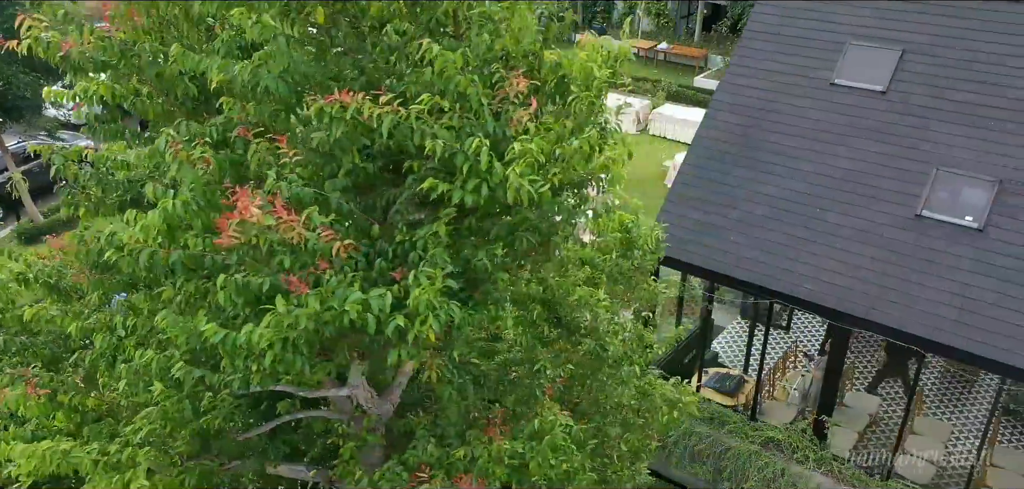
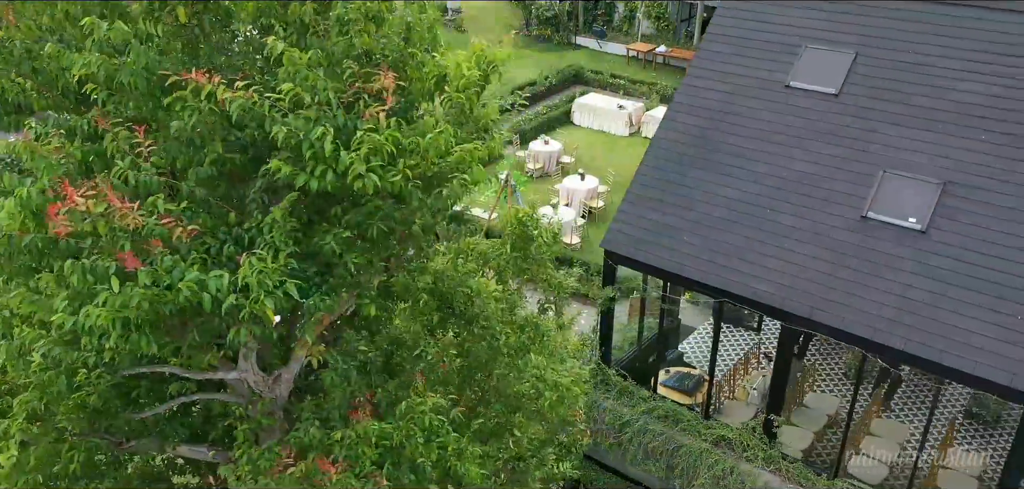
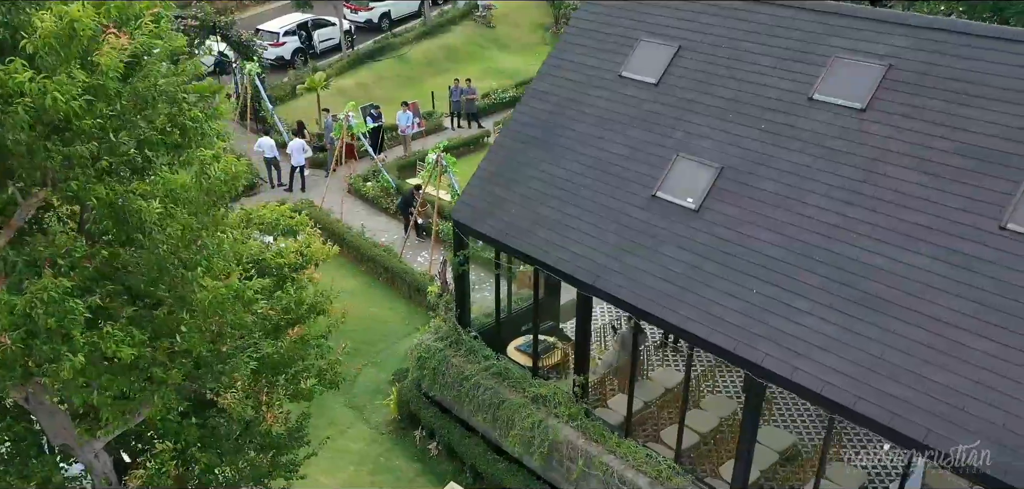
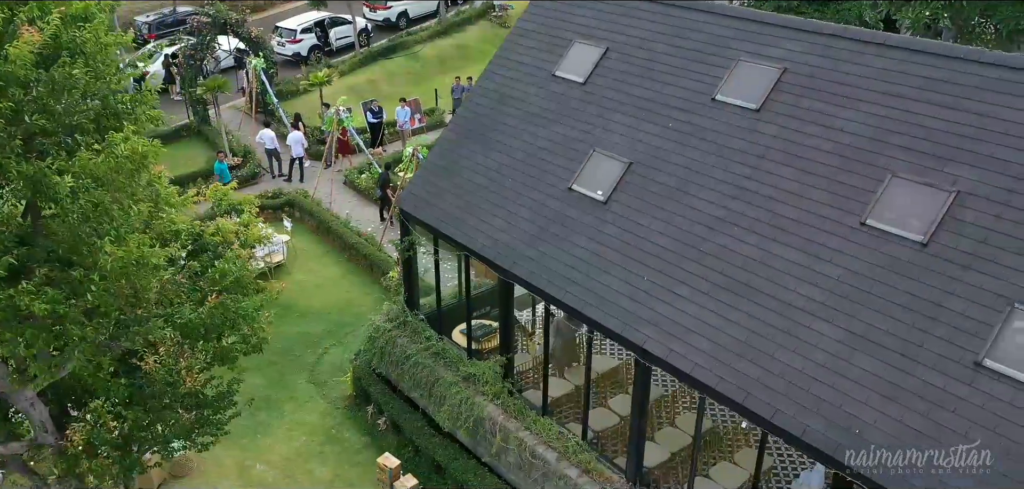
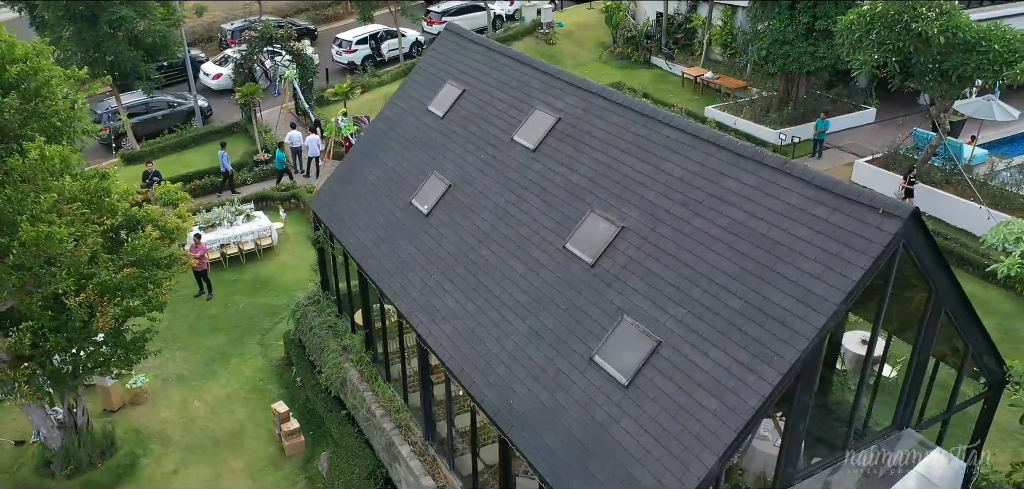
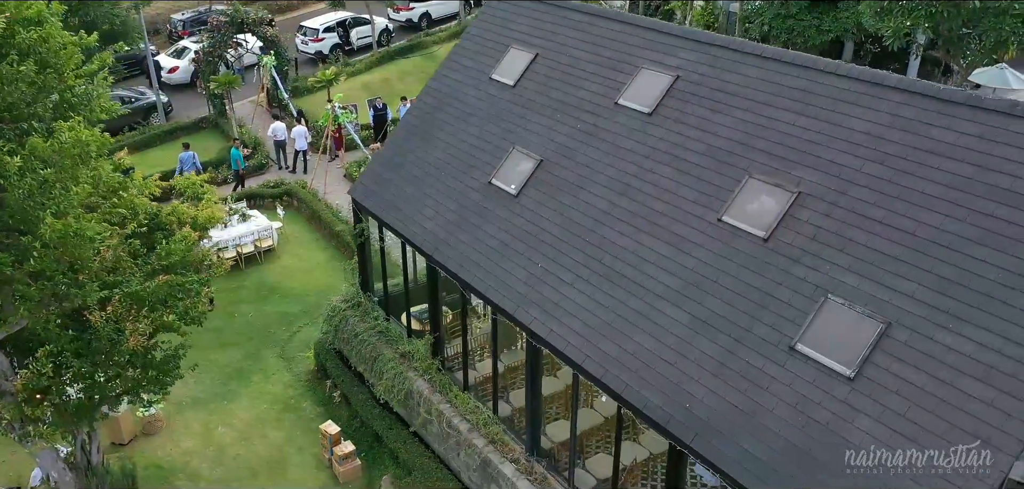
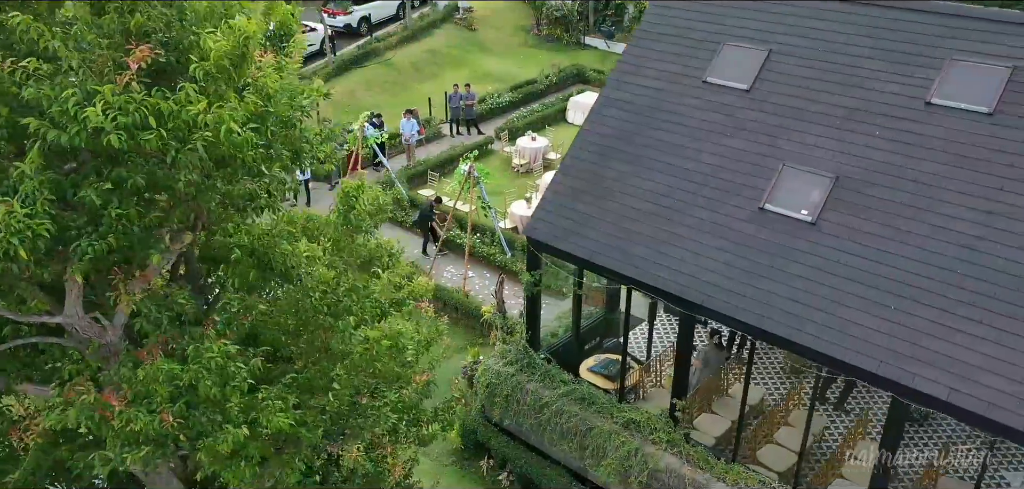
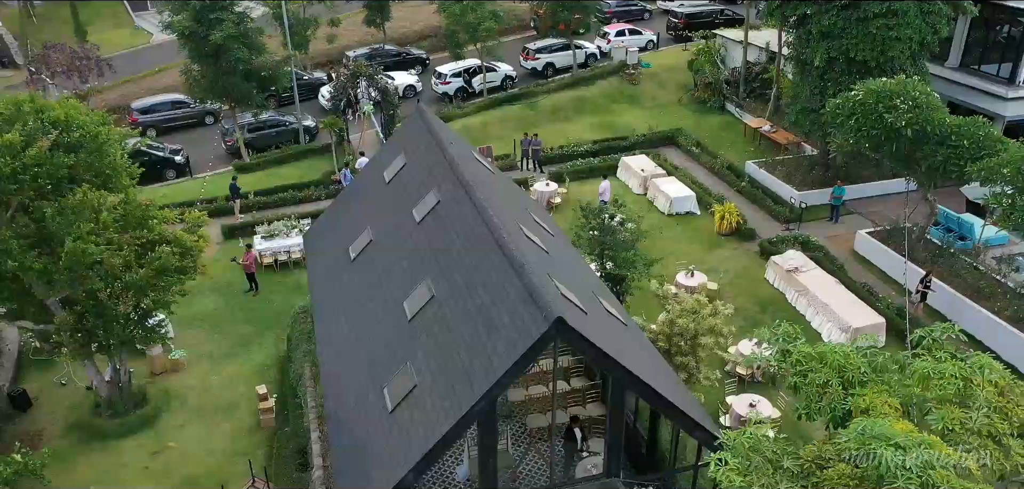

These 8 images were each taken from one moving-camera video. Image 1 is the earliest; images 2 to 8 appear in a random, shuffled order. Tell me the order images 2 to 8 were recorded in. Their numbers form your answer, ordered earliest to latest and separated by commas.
2, 7, 3, 4, 6, 5, 8
